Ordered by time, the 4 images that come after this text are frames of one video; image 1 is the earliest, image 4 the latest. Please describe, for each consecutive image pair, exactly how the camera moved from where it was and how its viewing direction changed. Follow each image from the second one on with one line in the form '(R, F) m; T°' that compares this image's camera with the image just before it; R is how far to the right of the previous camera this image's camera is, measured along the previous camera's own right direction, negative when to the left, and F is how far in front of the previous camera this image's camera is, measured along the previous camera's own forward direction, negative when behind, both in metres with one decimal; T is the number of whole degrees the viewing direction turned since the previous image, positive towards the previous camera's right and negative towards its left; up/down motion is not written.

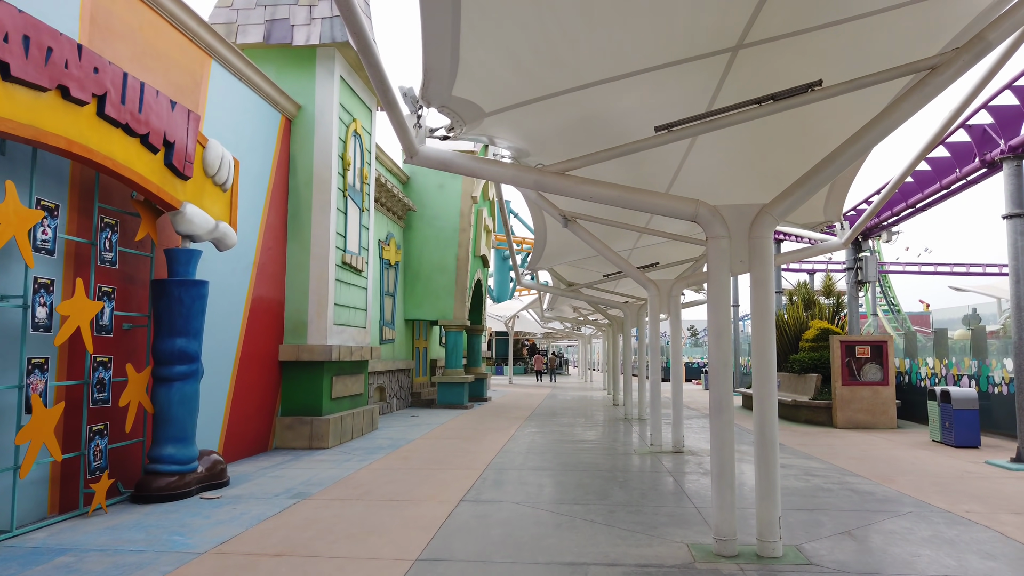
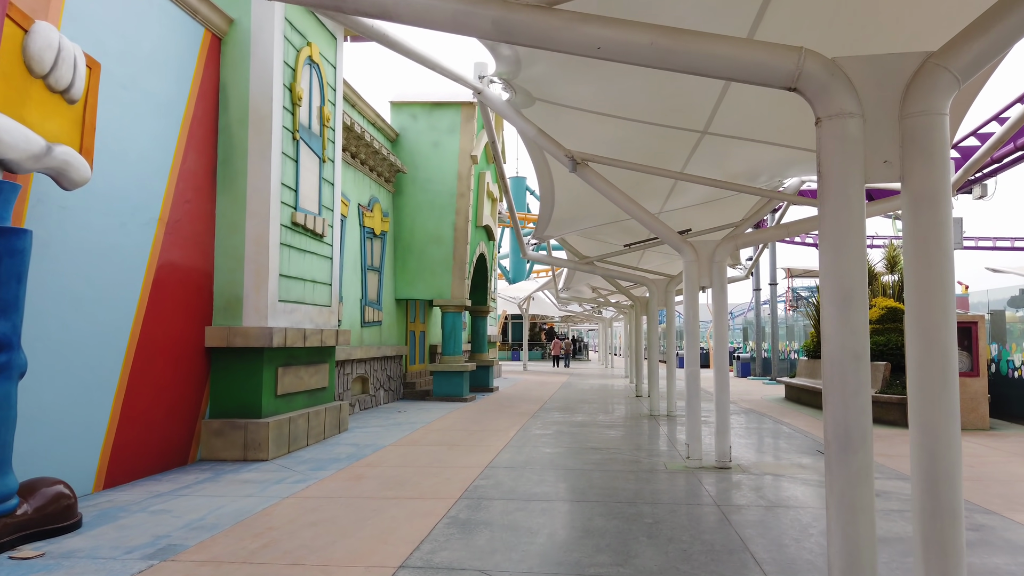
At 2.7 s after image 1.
(+0.3, +2.5) m; -2°
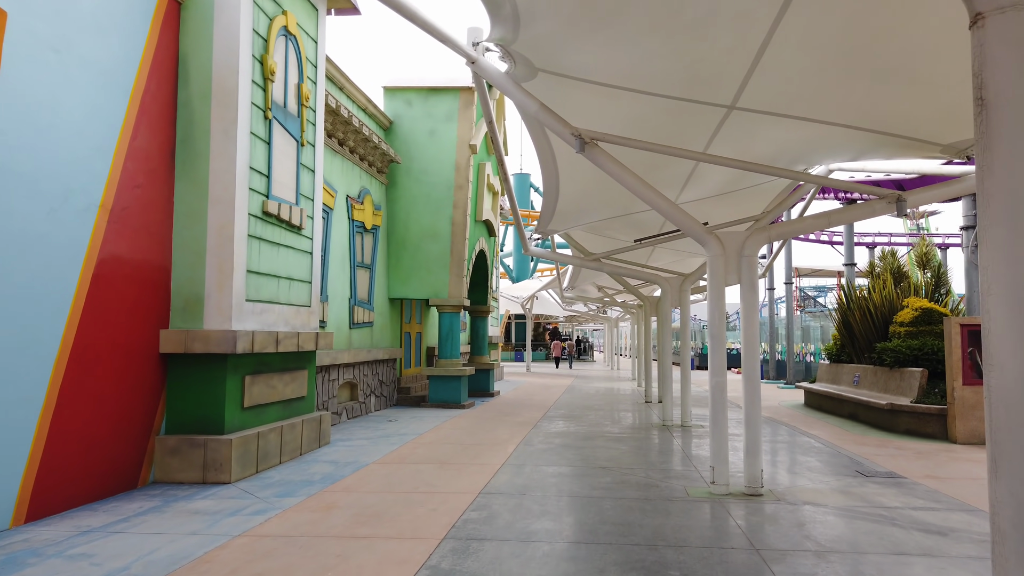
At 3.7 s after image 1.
(+0.1, +1.0) m; 0°
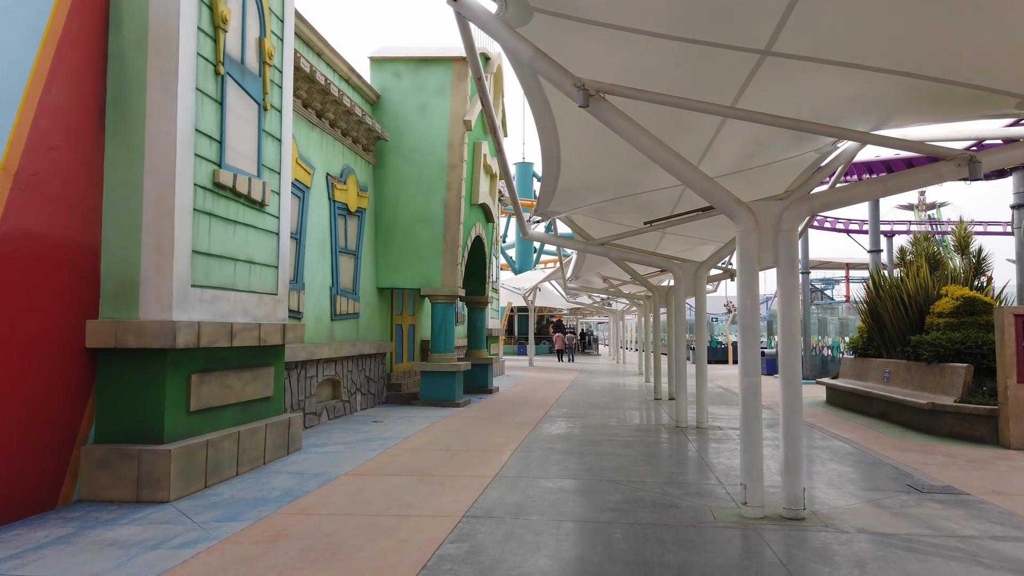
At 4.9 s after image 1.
(+0.1, +1.1) m; 0°
